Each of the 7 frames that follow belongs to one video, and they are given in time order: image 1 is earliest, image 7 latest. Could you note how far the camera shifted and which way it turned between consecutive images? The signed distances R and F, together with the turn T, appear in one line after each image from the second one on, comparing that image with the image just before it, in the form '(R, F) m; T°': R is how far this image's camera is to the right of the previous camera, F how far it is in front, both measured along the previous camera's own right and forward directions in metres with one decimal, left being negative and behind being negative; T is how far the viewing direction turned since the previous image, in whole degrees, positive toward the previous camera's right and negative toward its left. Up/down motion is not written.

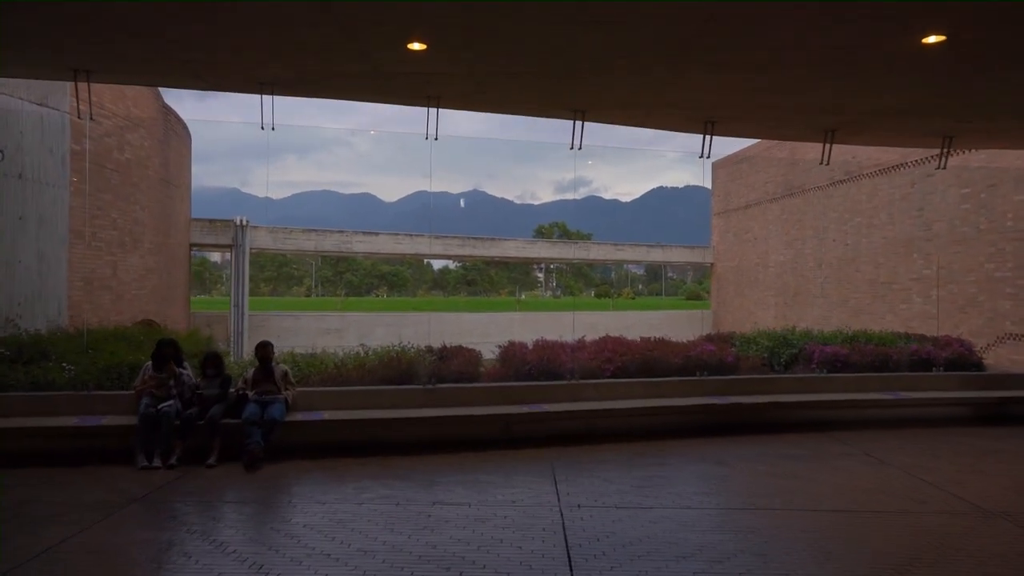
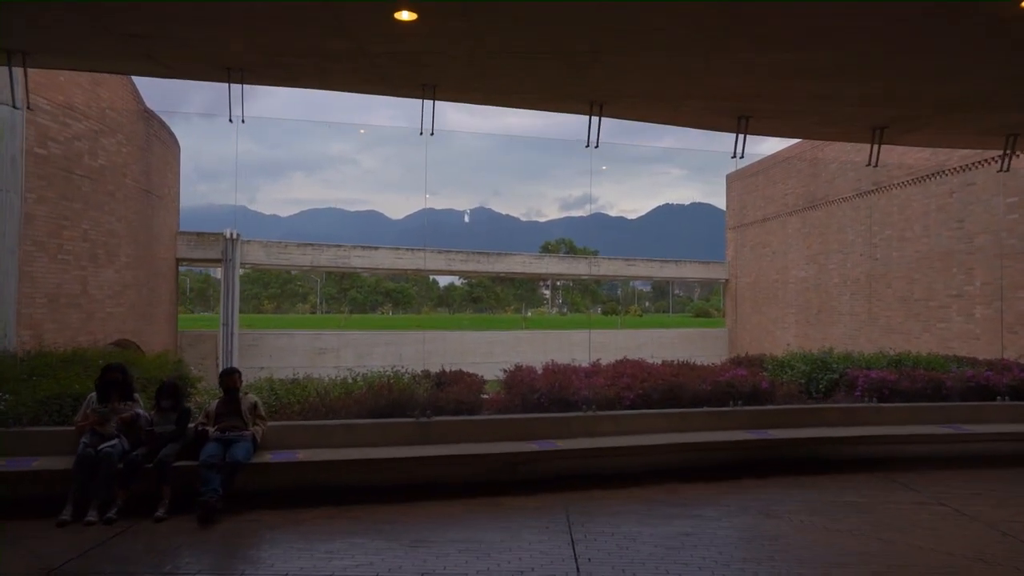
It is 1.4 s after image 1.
(0.0, +0.8) m; 0°
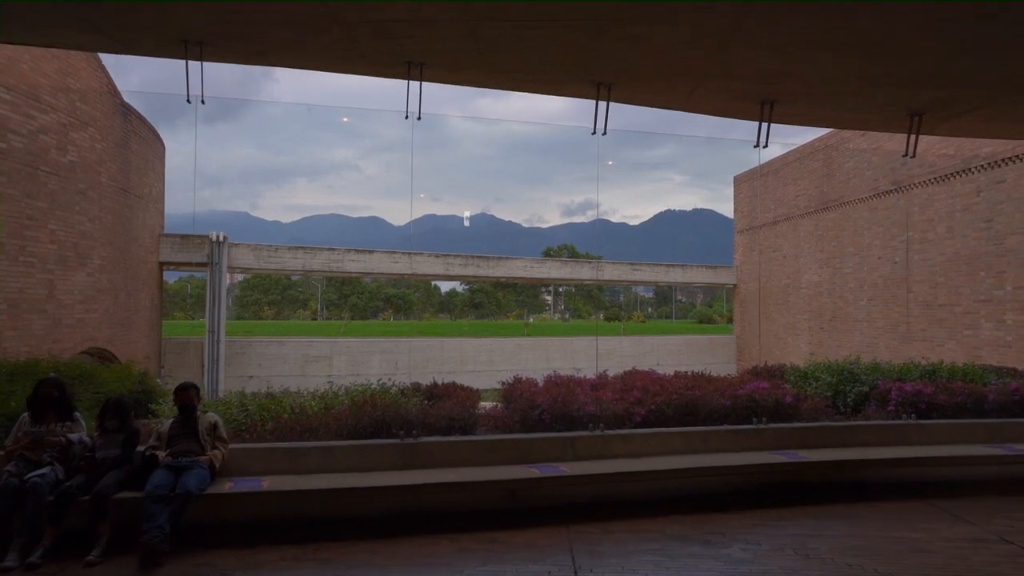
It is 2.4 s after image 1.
(0.0, +0.6) m; 0°
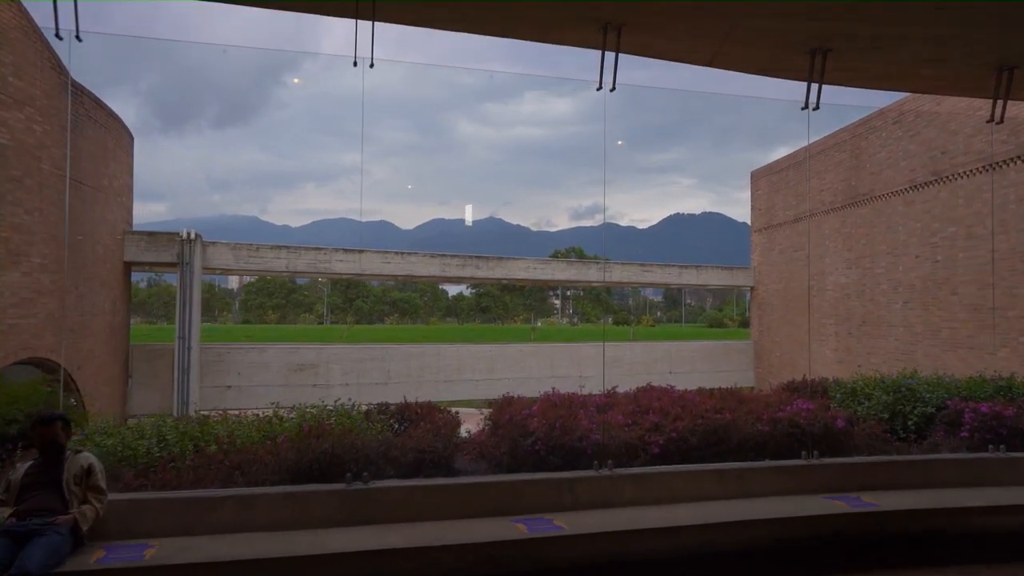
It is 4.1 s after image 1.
(+0.1, +1.1) m; -1°
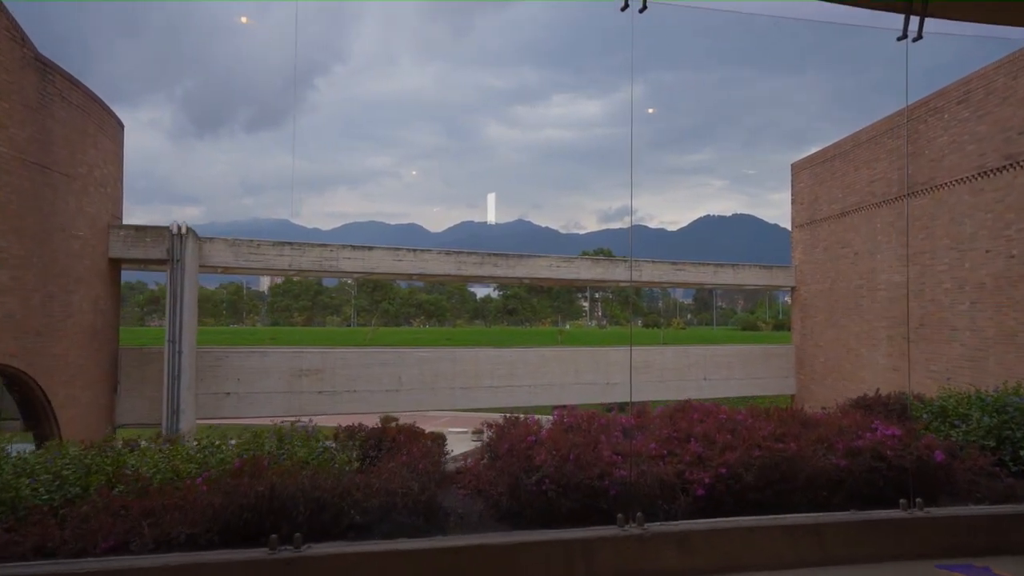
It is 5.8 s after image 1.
(+0.1, +1.0) m; -2°
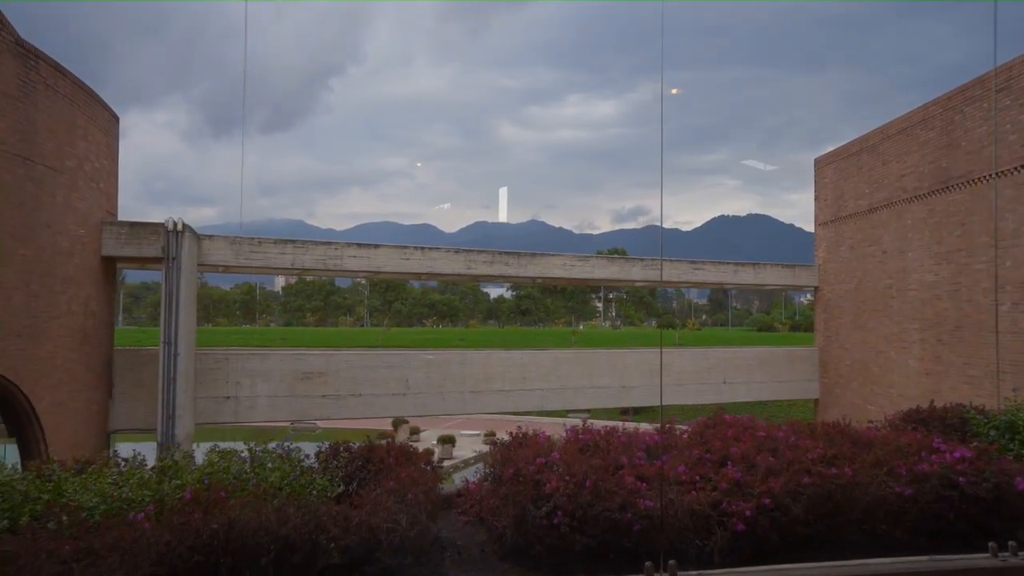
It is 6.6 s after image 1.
(0.0, +0.5) m; -1°
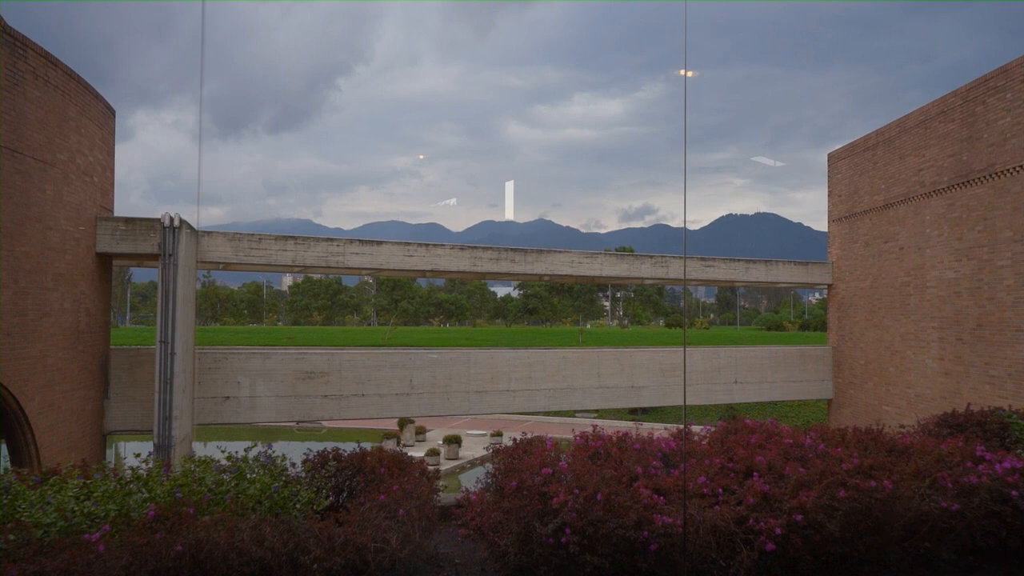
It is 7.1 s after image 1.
(0.0, +0.3) m; -1°
